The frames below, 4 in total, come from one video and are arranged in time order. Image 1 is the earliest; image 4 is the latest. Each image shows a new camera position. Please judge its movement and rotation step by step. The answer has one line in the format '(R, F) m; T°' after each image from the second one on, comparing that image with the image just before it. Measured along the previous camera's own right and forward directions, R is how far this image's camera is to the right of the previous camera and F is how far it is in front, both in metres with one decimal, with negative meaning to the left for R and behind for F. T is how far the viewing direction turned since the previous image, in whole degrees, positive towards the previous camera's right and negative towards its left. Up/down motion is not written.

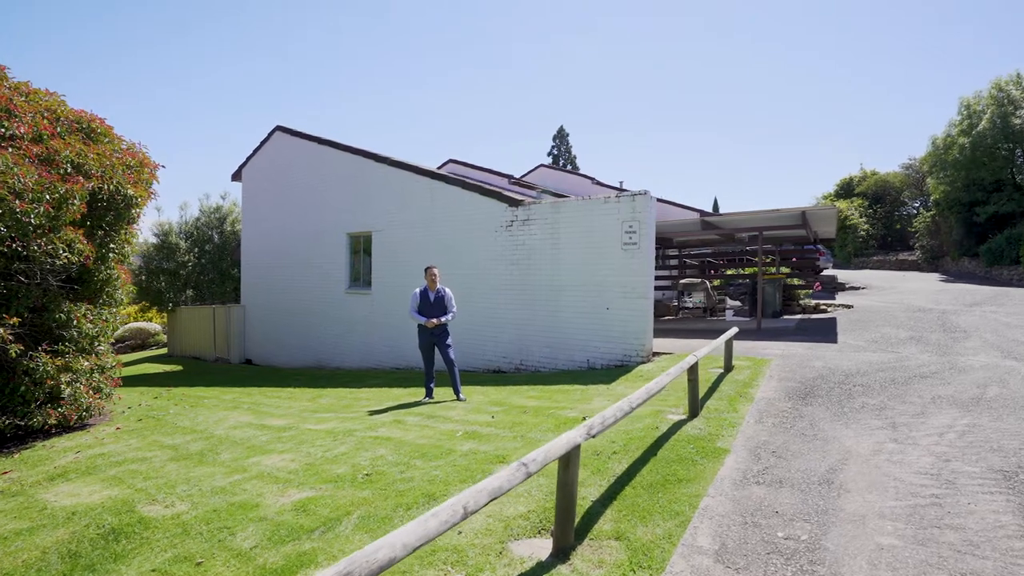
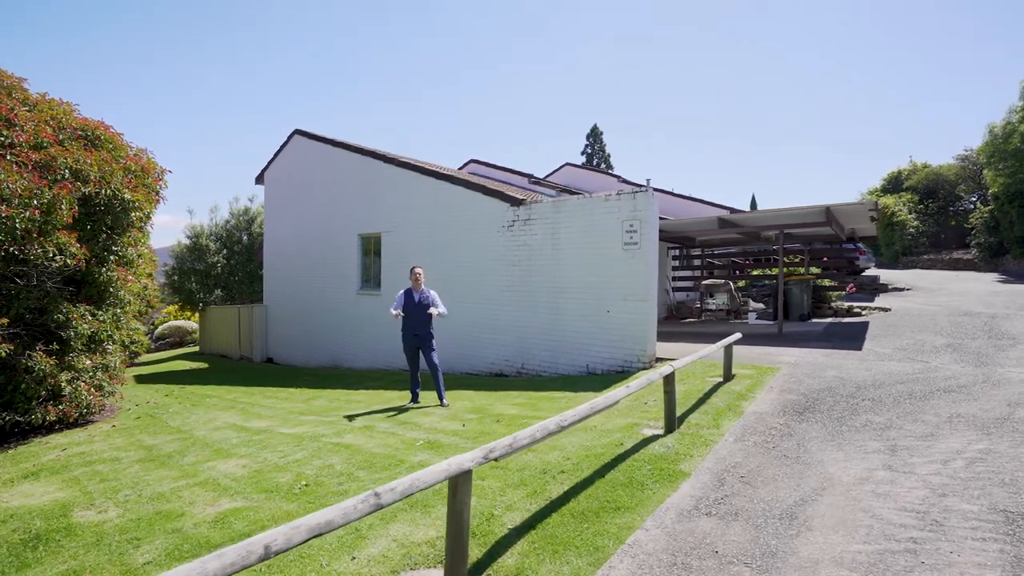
(+0.8, +0.4) m; -5°
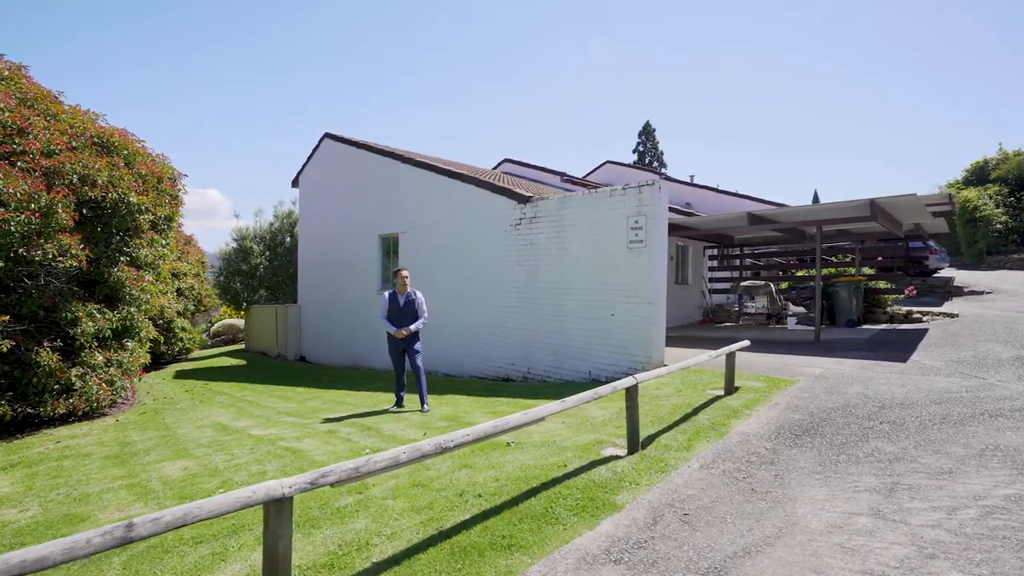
(+1.0, +0.6) m; -7°
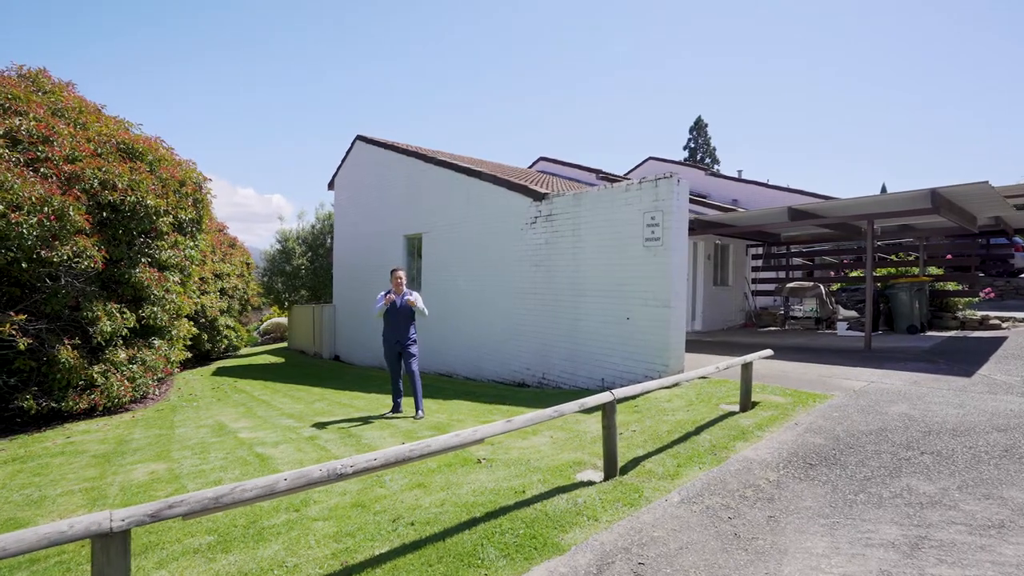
(+0.7, +0.5) m; -6°
